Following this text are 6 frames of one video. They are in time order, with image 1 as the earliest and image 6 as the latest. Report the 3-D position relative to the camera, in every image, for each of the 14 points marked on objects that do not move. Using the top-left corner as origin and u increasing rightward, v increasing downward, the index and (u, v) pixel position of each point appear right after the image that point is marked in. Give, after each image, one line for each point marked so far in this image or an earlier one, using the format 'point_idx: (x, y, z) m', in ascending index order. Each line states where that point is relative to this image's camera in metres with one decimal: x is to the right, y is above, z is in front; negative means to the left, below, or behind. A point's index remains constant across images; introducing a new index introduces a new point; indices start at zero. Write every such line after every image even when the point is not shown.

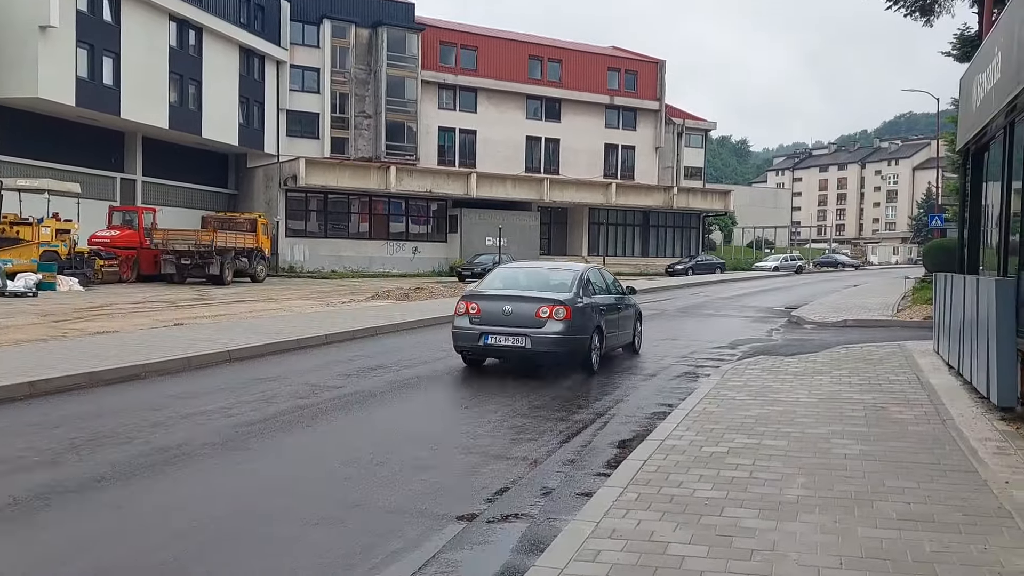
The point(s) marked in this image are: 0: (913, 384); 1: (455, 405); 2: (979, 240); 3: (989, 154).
0: (+4.2, -1.0, +10.1) m
1: (-0.6, -1.2, +9.6) m
2: (+6.2, +0.6, +12.6) m
3: (+6.0, +1.7, +12.0) m
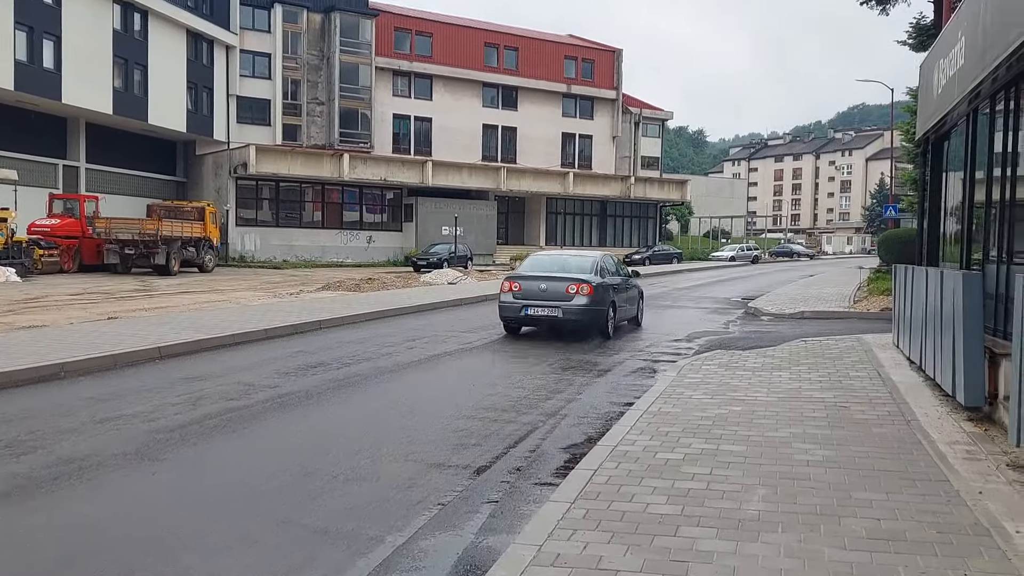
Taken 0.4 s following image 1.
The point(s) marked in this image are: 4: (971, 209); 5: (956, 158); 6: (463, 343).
0: (+3.7, -0.9, +9.7) m
1: (-1.1, -1.1, +9.1) m
2: (+5.5, +0.7, +12.4) m
3: (+5.4, +1.8, +11.7) m
4: (+4.8, +0.8, +10.0) m
5: (+5.3, +1.5, +11.3) m
6: (-0.7, -0.8, +13.9) m
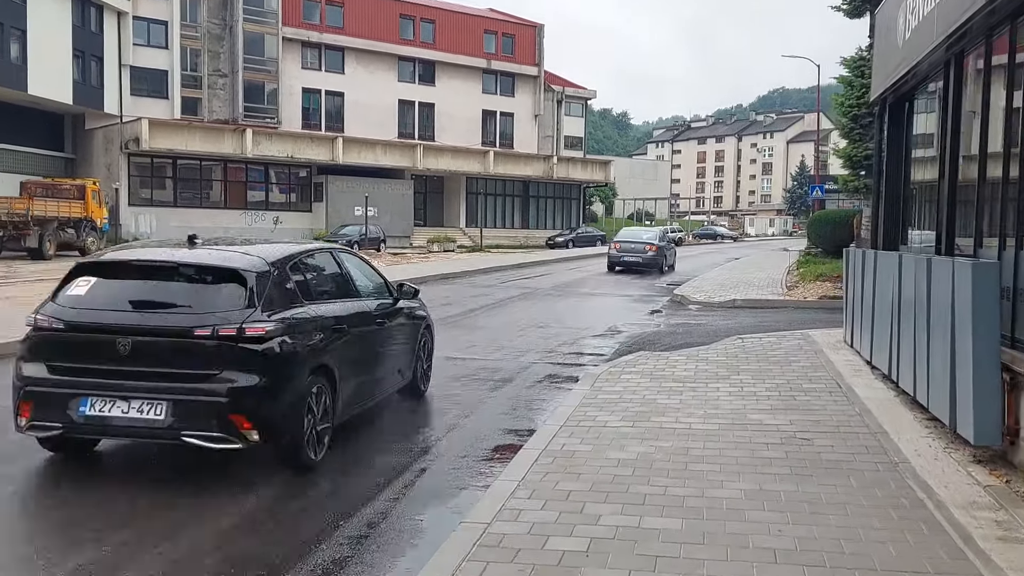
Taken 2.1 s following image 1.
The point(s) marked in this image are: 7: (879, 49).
0: (+2.6, -0.9, +7.7) m
1: (-2.1, -1.1, +6.7) m
2: (+4.3, +0.8, +10.4) m
3: (+4.1, +1.9, +9.8) m
4: (+3.7, +0.9, +8.0) m
5: (+4.1, +1.6, +9.4) m
6: (-2.1, -0.7, +11.5) m
7: (+4.1, +2.7, +10.8) m
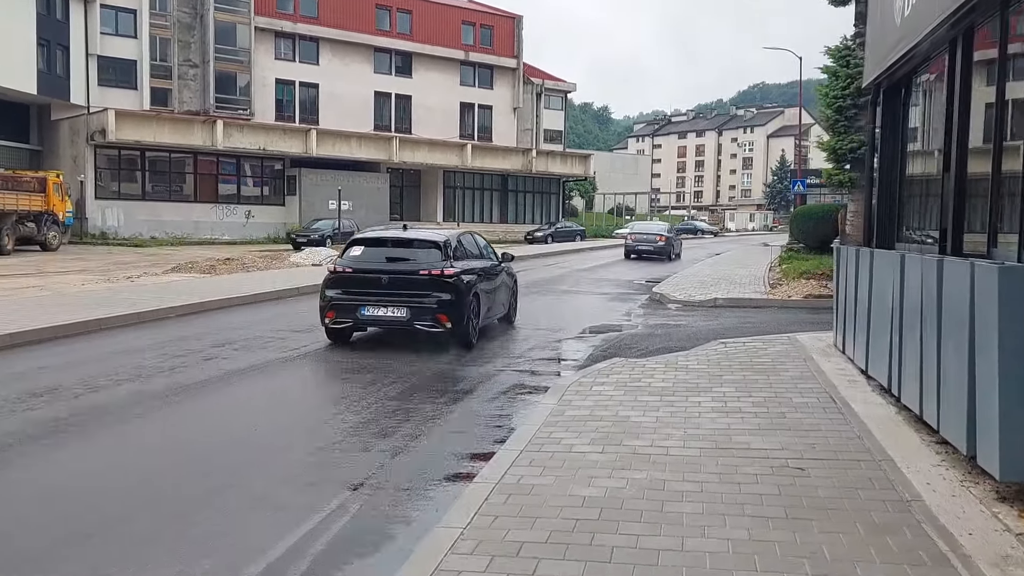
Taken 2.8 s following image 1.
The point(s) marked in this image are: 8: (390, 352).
0: (+2.3, -0.9, +6.9) m
1: (-2.4, -1.1, +5.8) m
2: (+3.9, +0.8, +9.6) m
3: (+3.8, +1.9, +9.0) m
4: (+3.4, +0.9, +7.2) m
5: (+3.7, +1.6, +8.5) m
6: (-2.5, -0.7, +10.6) m
7: (+3.7, +2.7, +10.0) m
8: (-1.4, -0.7, +10.8) m
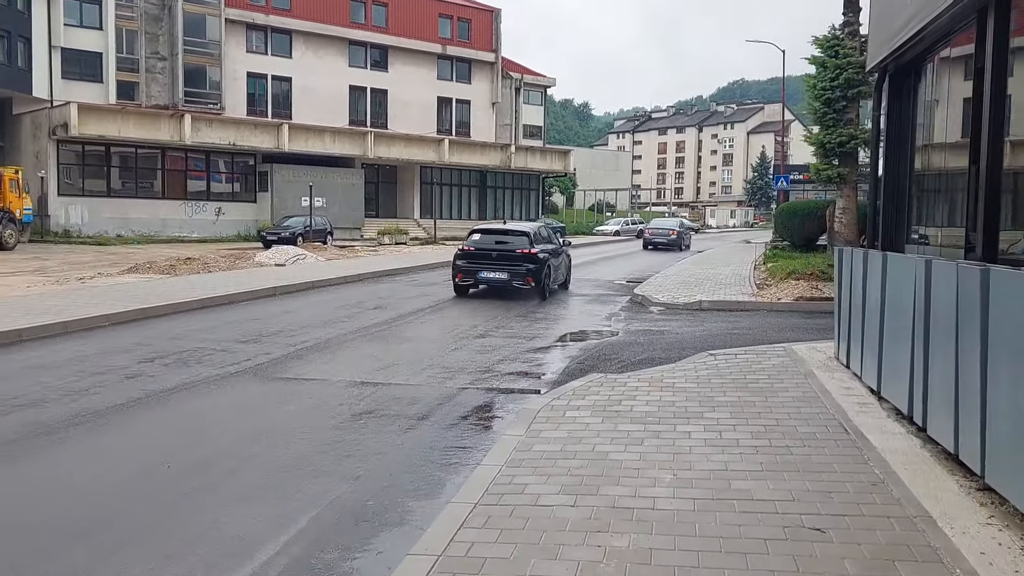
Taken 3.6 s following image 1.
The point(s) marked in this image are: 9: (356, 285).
0: (+2.0, -1.0, +5.8) m
1: (-2.6, -1.2, +4.6) m
2: (+3.6, +0.8, +8.6) m
3: (+3.5, +1.8, +7.9) m
4: (+3.1, +0.8, +6.2) m
5: (+3.4, +1.6, +7.5) m
6: (-2.8, -0.8, +9.5) m
7: (+3.4, +2.6, +8.9) m
8: (-1.7, -0.8, +9.7) m
9: (-3.1, +0.1, +19.1) m
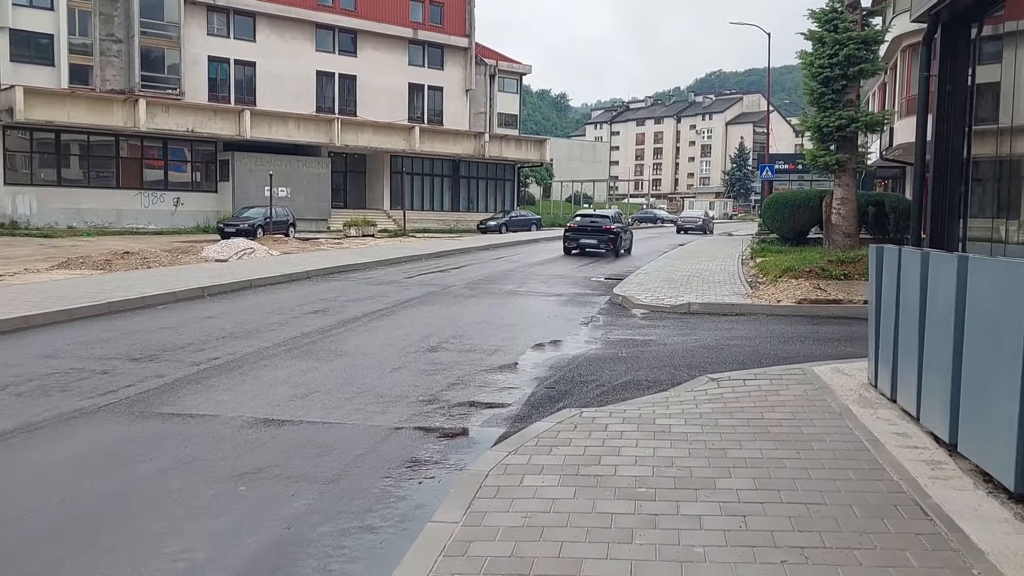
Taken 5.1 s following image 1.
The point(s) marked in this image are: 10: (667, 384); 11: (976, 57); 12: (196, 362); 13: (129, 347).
0: (+1.7, -1.1, +3.9) m
1: (-2.9, -1.3, +2.6) m
2: (+3.2, +0.7, +6.7) m
3: (+3.1, +1.7, +6.0) m
4: (+2.8, +0.7, +4.3) m
5: (+3.1, +1.5, +5.6) m
6: (-3.2, -0.8, +7.4) m
7: (+3.0, +2.5, +7.0) m
8: (-2.1, -0.8, +7.7) m
9: (-3.7, +0.1, +17.0) m
10: (+1.3, -0.8, +8.4) m
11: (+3.2, +1.7, +7.0) m
12: (-2.9, -0.7, +9.1) m
13: (-3.8, -0.6, +9.7) m
